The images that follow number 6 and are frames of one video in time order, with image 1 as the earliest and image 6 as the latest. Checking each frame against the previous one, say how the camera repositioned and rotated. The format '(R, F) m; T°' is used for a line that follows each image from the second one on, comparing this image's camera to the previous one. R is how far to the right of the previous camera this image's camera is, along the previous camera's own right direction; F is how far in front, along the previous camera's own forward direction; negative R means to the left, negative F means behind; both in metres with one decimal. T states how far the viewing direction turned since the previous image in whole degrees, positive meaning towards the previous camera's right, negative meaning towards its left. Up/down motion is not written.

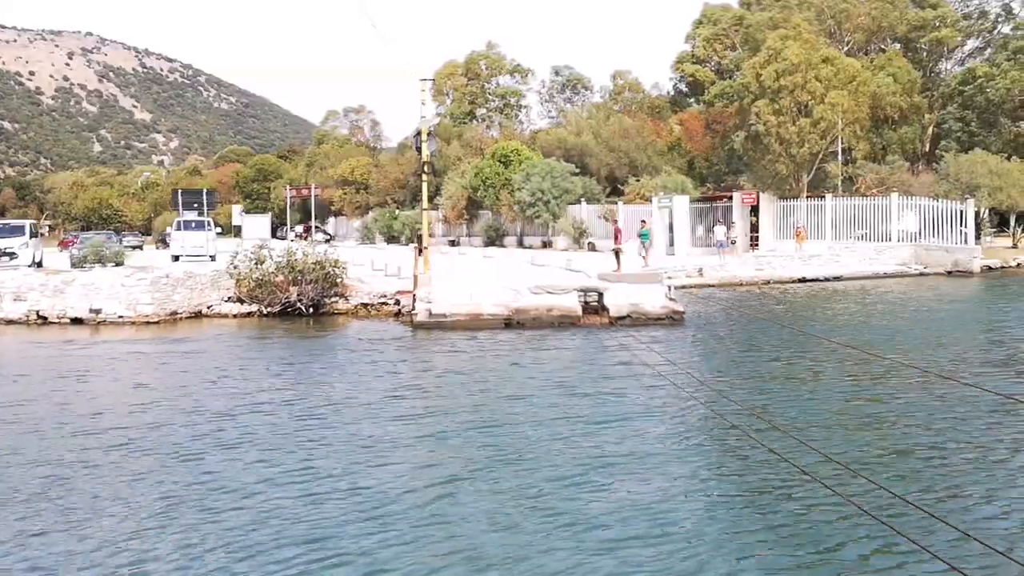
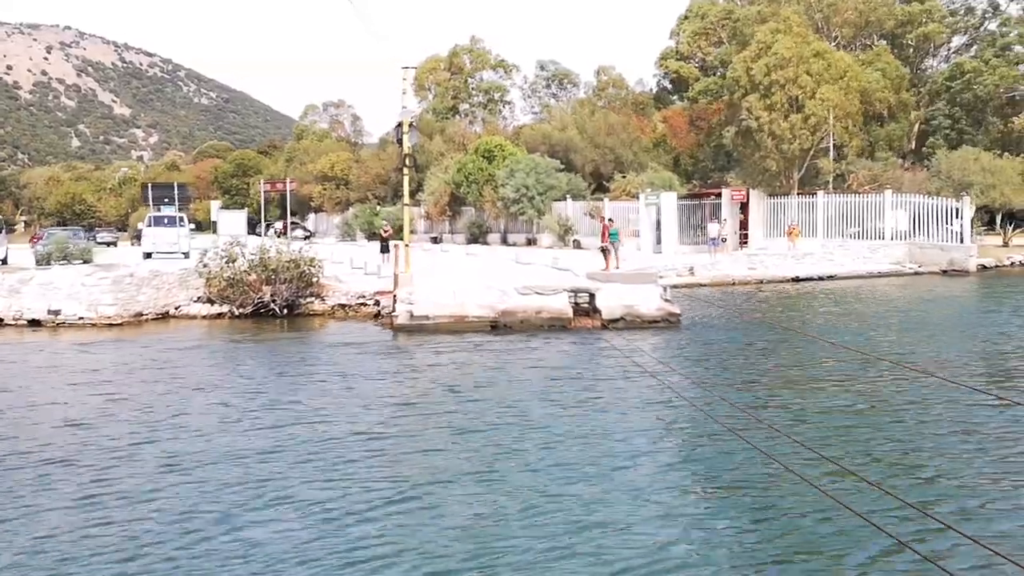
(-0.1, +1.0) m; +1°
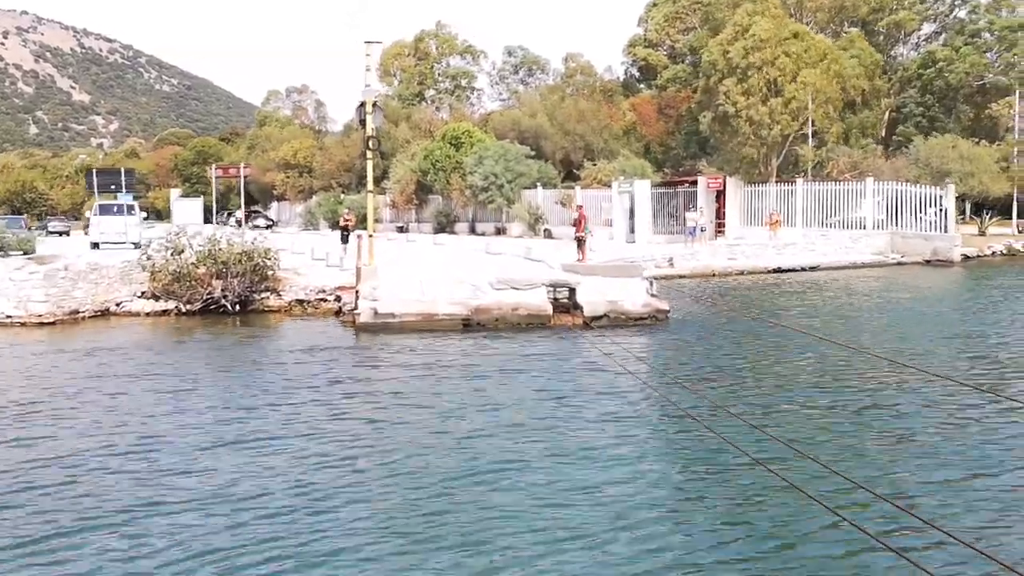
(-0.1, +1.3) m; +2°
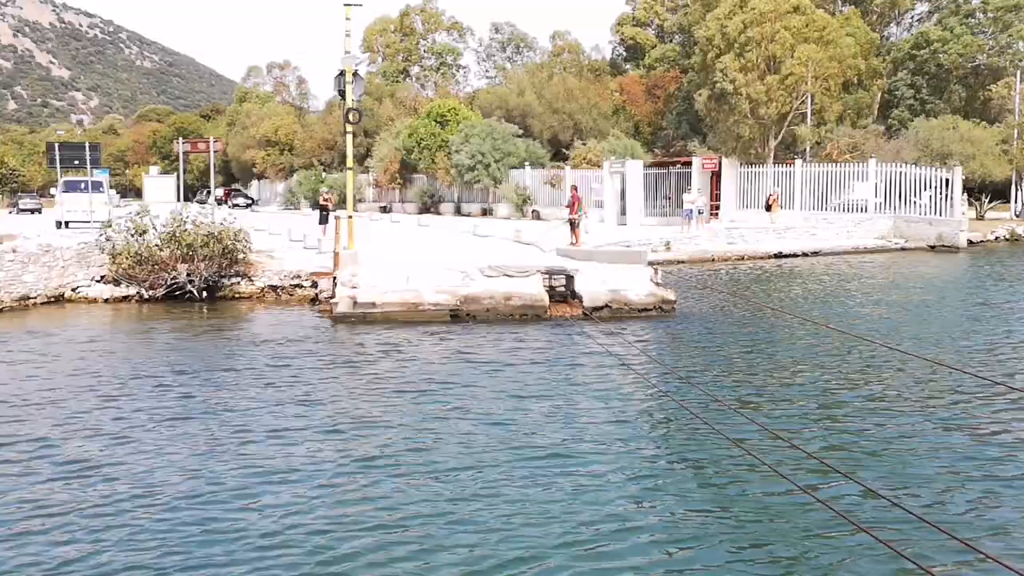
(-0.1, +1.3) m; +1°
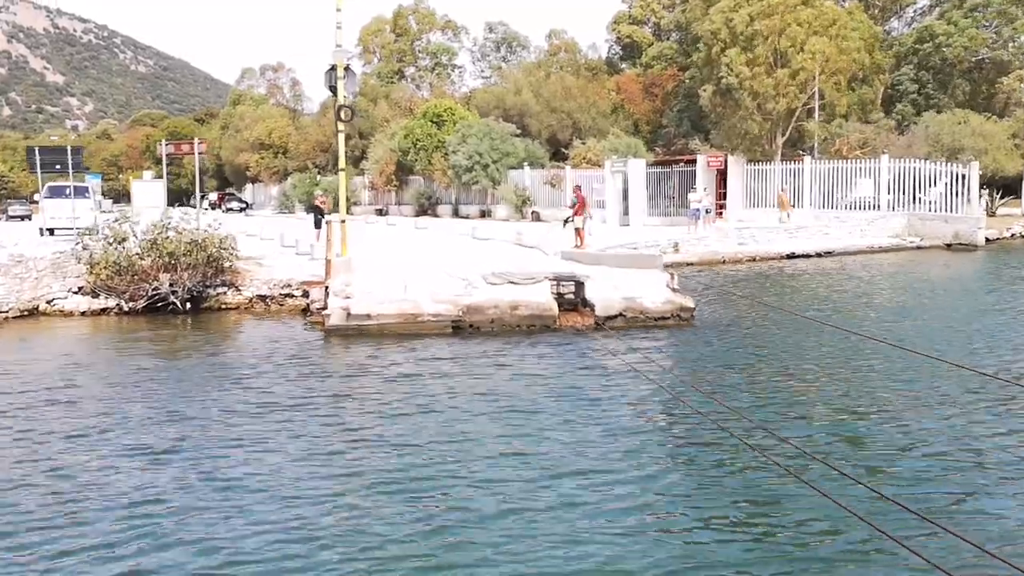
(-0.1, +1.0) m; 0°
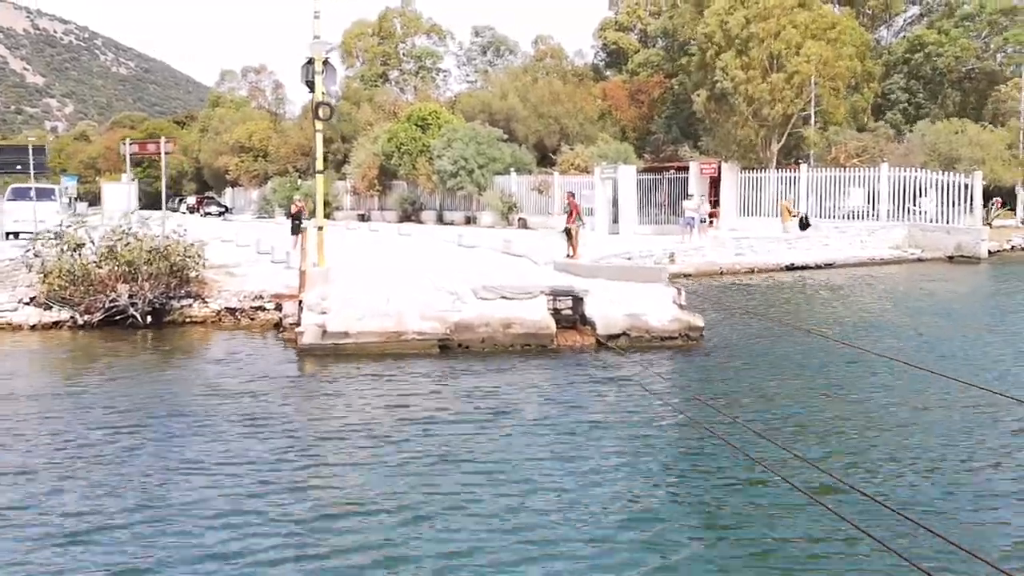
(-0.1, +1.1) m; +1°
